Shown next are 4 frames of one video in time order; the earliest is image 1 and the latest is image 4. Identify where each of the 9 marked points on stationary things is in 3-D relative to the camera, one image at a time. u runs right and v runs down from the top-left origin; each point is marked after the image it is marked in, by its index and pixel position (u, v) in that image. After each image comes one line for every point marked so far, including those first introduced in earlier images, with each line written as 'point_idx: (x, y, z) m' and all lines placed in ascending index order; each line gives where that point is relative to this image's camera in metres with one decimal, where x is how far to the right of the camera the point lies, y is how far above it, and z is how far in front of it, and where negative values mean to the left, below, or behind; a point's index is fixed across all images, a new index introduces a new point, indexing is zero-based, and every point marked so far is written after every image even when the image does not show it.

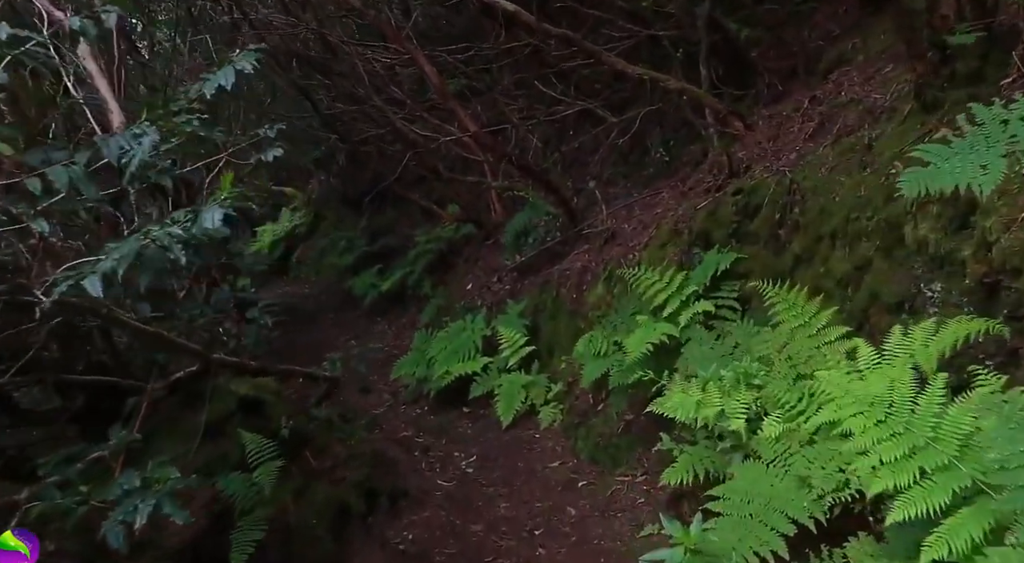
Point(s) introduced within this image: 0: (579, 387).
0: (+0.6, -0.9, +7.9) m
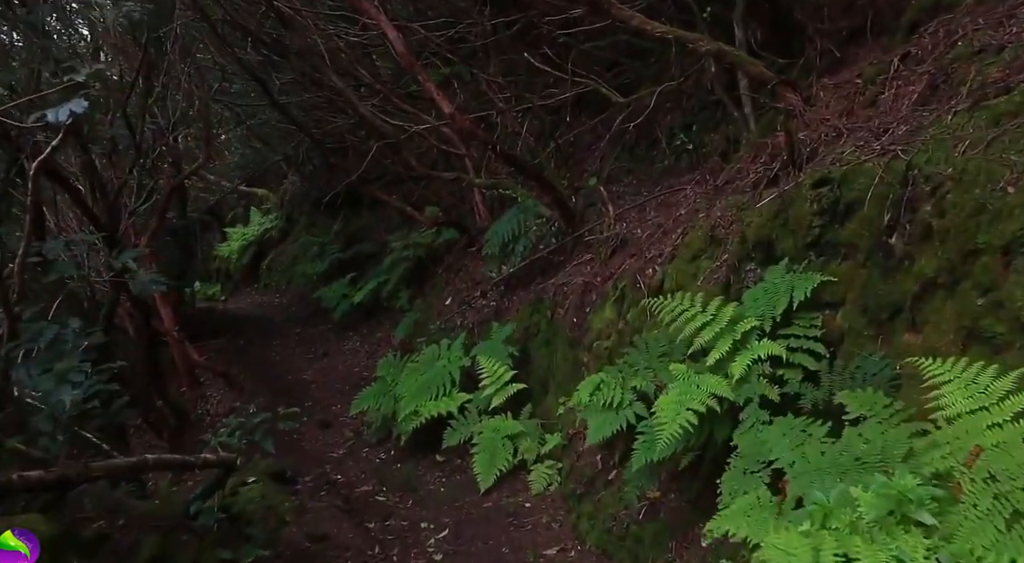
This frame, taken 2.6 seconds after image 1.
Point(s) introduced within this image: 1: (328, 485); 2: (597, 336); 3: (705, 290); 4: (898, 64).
0: (+0.5, -1.1, +6.1) m
1: (-1.5, -1.7, +7.4) m
2: (+0.6, -0.4, +6.1) m
3: (+1.1, 0.0, +4.9) m
4: (+2.2, +1.2, +5.1) m
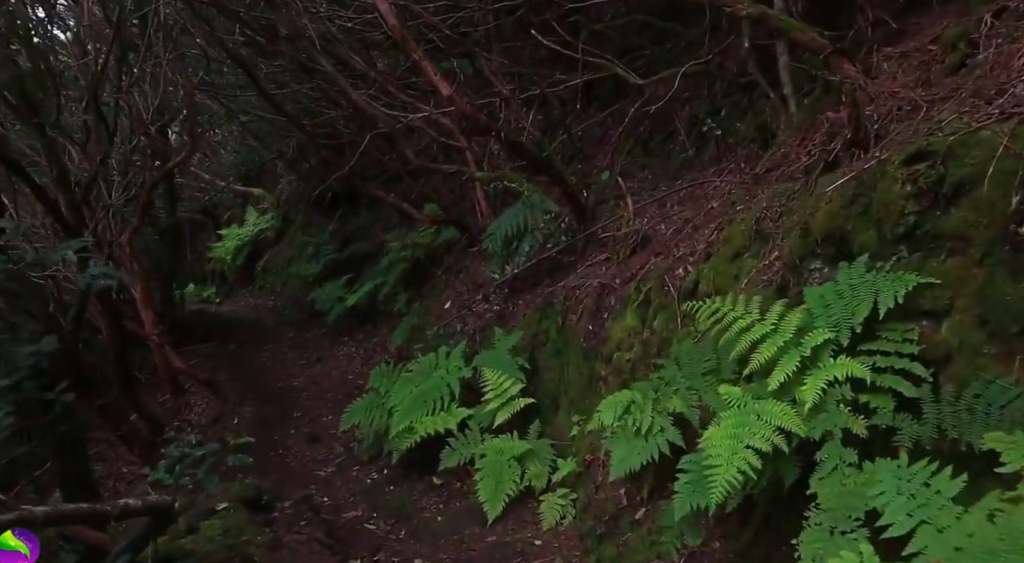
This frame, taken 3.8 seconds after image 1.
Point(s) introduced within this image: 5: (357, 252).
0: (+0.5, -1.1, +5.3) m
1: (-1.5, -1.7, +6.6) m
2: (+0.6, -0.4, +5.3) m
3: (+1.1, 0.0, +4.1) m
4: (+2.2, +1.2, +4.3) m
5: (-2.2, +0.4, +13.0) m
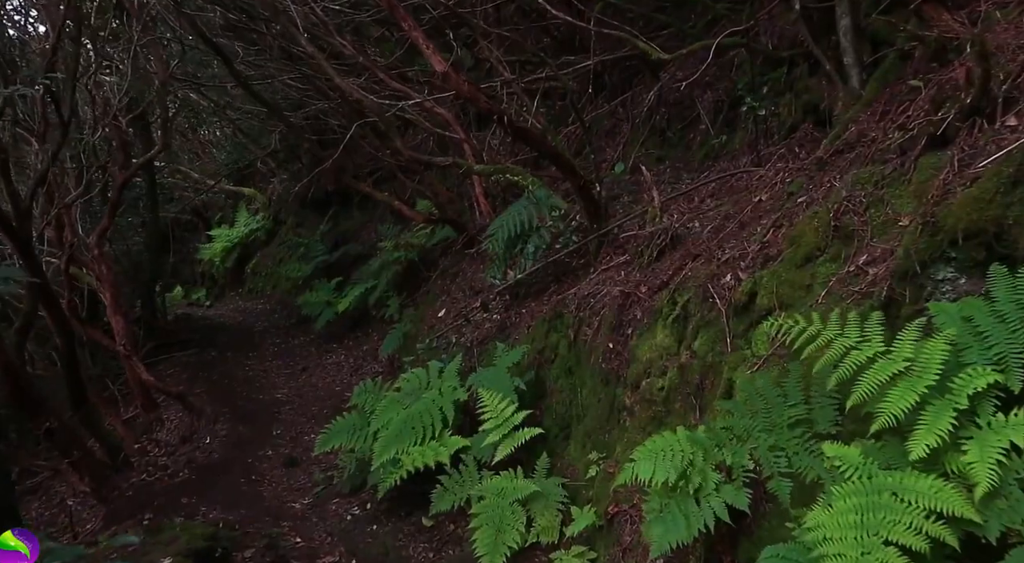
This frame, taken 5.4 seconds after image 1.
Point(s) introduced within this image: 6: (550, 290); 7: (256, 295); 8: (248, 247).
0: (+0.5, -1.1, +4.2) m
1: (-1.4, -1.7, +5.5) m
2: (+0.6, -0.4, +4.2) m
3: (+1.1, -0.1, +3.1) m
4: (+2.2, +1.2, +3.3) m
5: (-2.2, +0.4, +11.9) m
6: (+0.3, -0.1, +6.7) m
7: (-4.0, -0.2, +13.8) m
8: (-4.4, +0.6, +14.8) m
